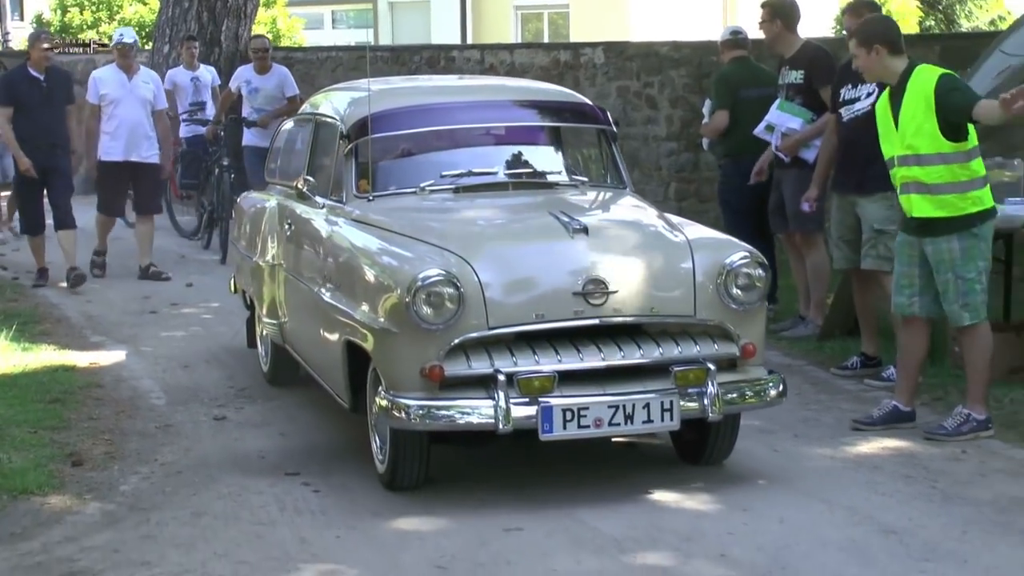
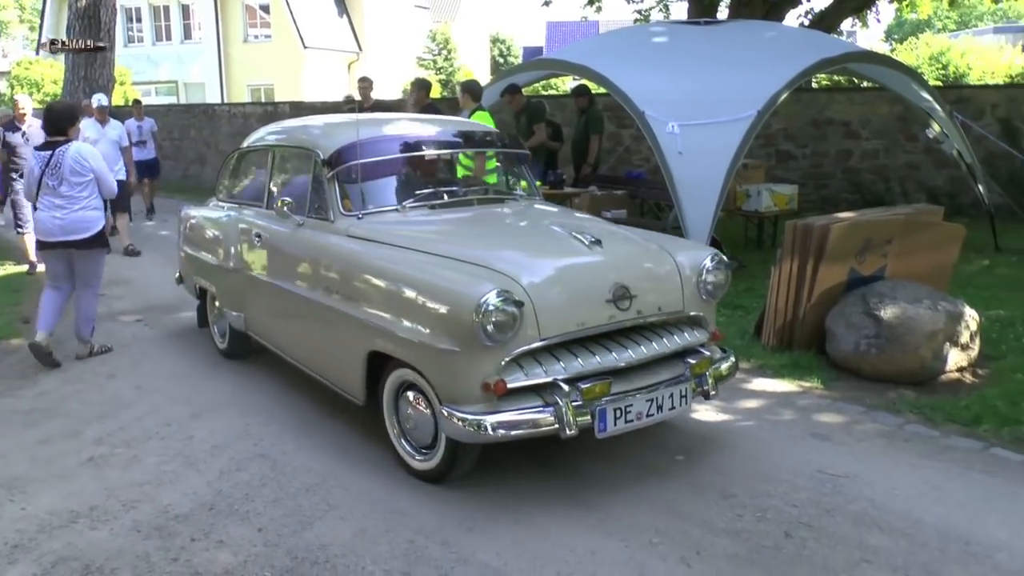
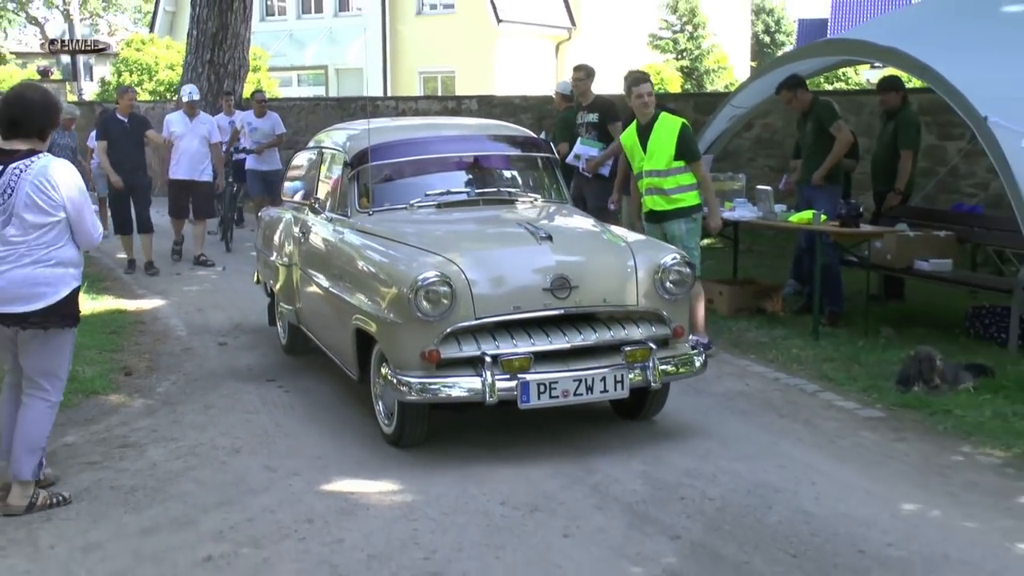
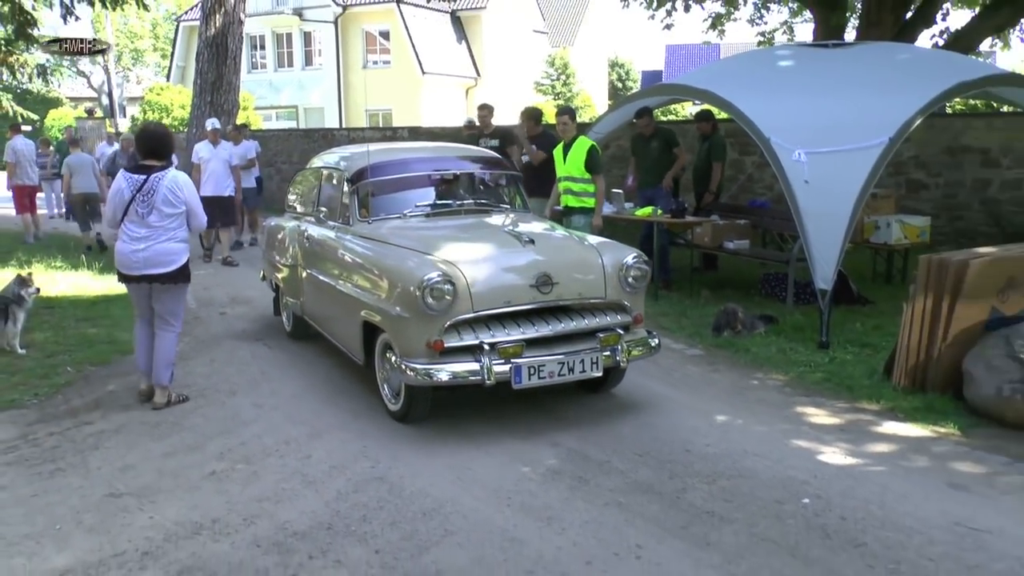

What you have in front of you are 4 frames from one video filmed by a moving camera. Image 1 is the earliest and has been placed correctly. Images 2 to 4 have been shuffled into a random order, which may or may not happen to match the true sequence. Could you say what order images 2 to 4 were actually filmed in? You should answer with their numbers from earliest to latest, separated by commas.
3, 4, 2
